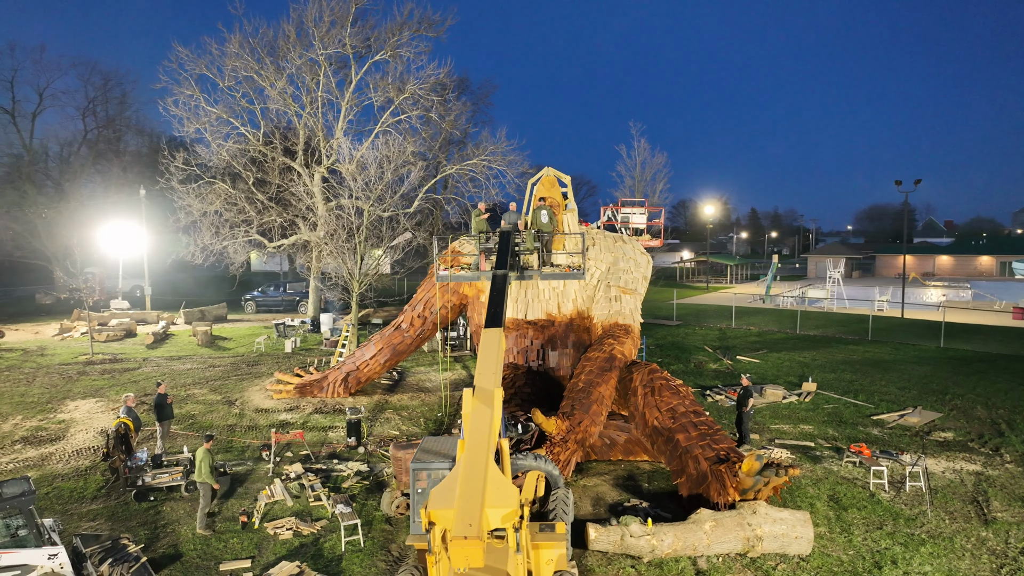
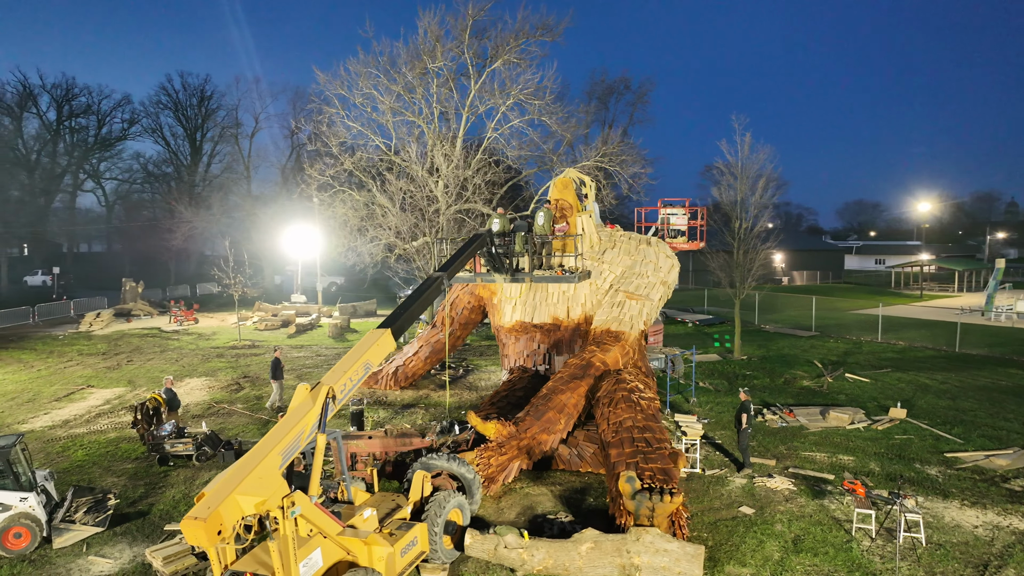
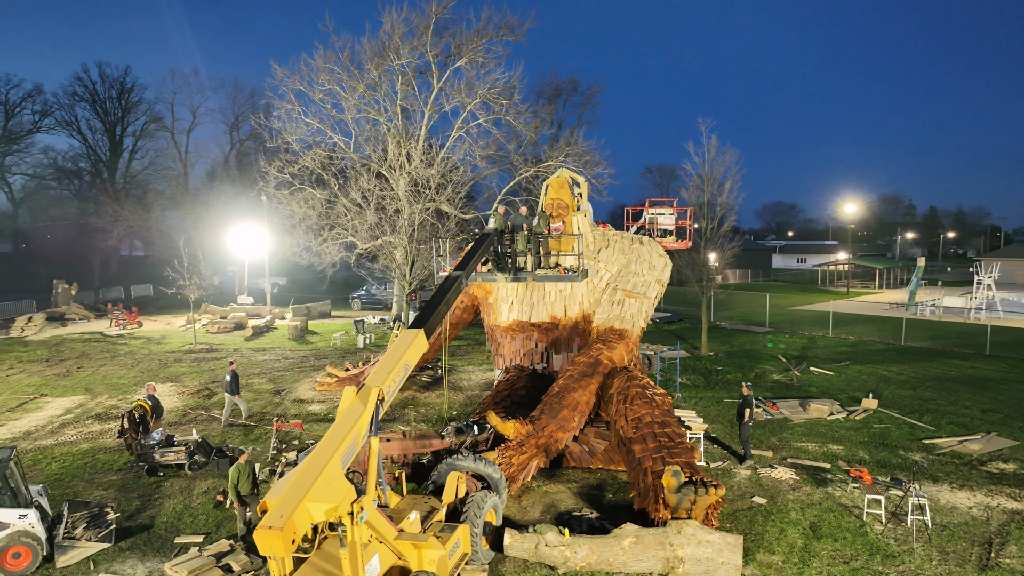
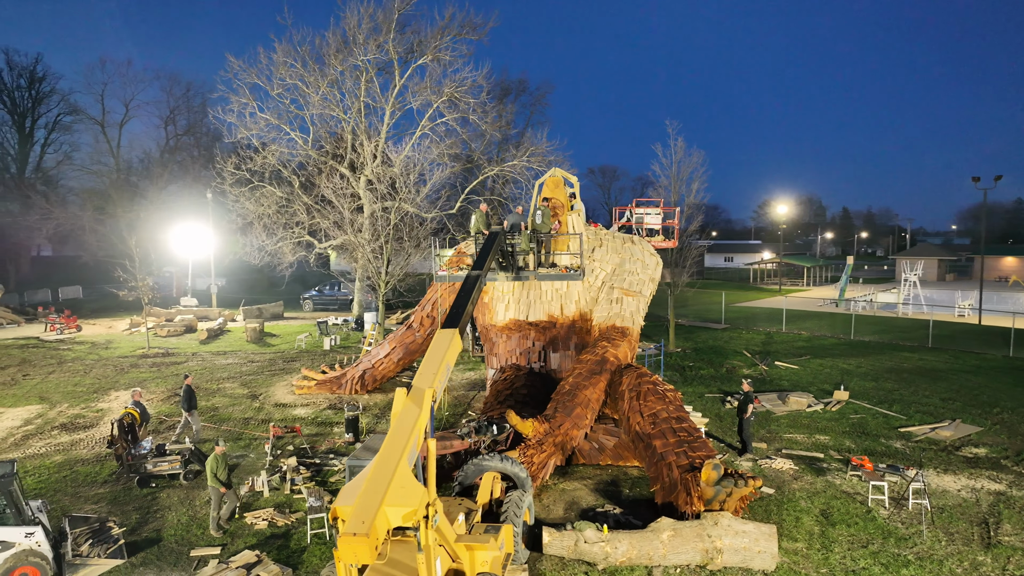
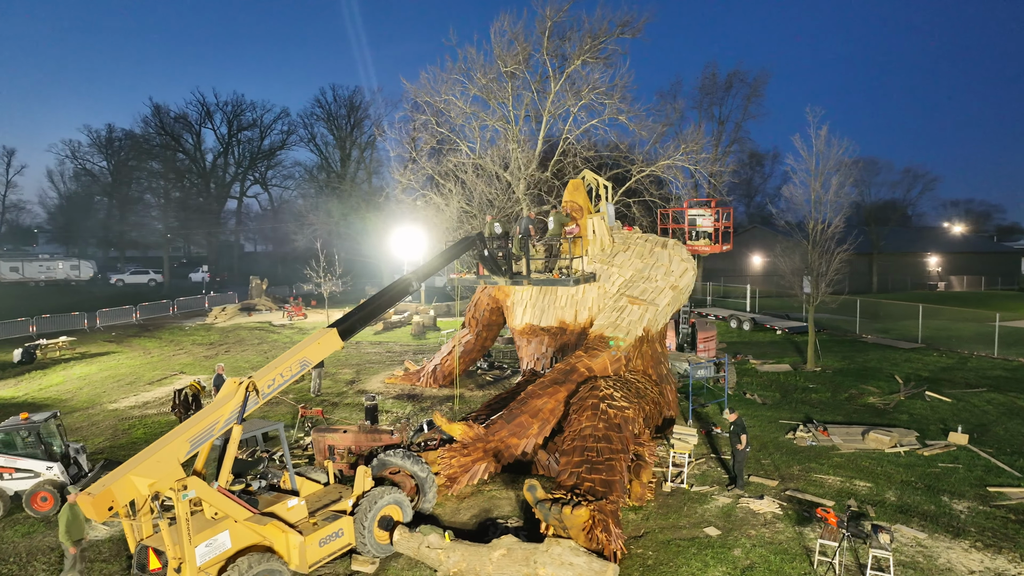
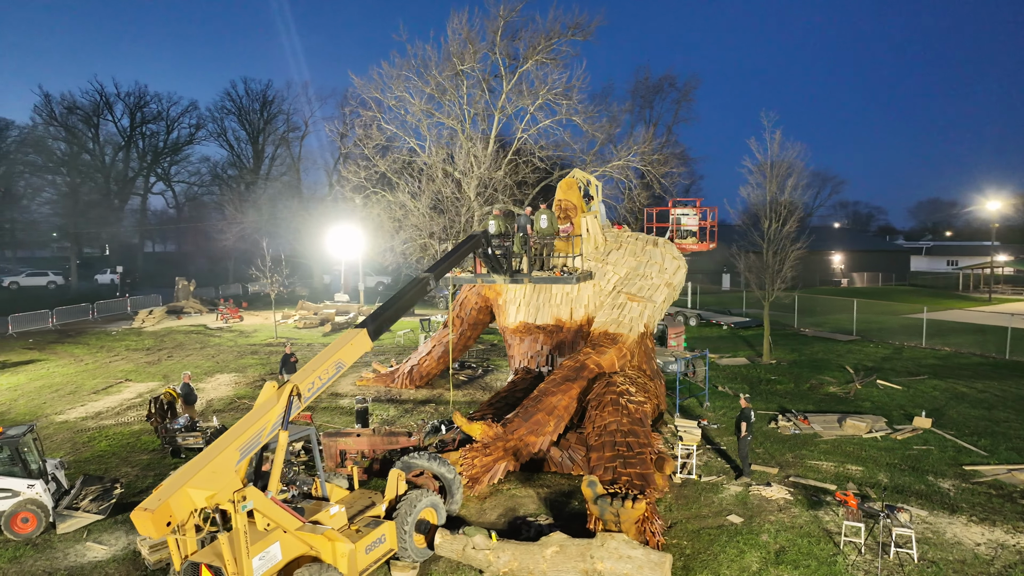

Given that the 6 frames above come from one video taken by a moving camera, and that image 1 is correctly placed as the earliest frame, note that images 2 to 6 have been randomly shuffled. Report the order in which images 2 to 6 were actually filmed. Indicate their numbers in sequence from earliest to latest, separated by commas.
4, 3, 2, 6, 5
